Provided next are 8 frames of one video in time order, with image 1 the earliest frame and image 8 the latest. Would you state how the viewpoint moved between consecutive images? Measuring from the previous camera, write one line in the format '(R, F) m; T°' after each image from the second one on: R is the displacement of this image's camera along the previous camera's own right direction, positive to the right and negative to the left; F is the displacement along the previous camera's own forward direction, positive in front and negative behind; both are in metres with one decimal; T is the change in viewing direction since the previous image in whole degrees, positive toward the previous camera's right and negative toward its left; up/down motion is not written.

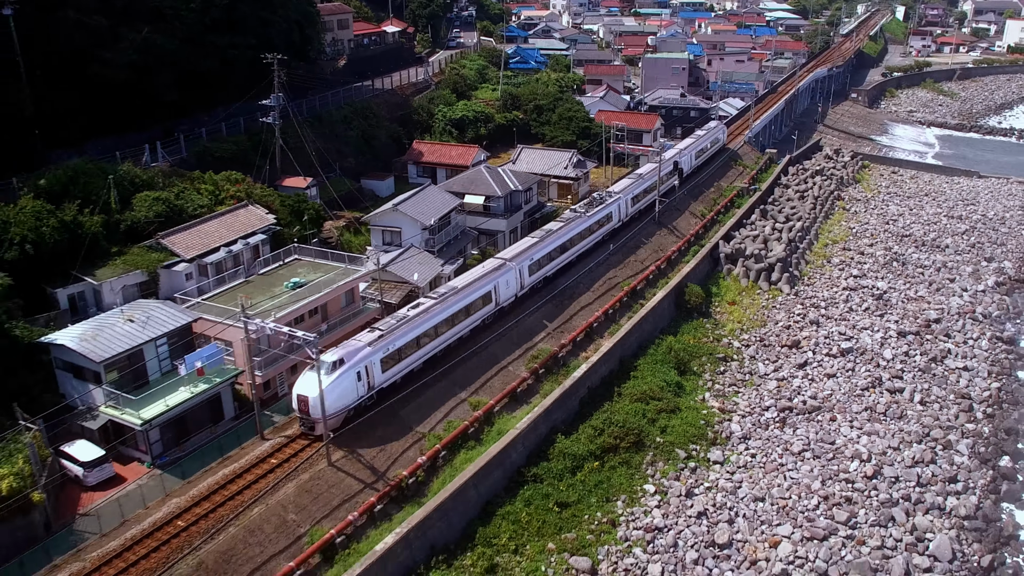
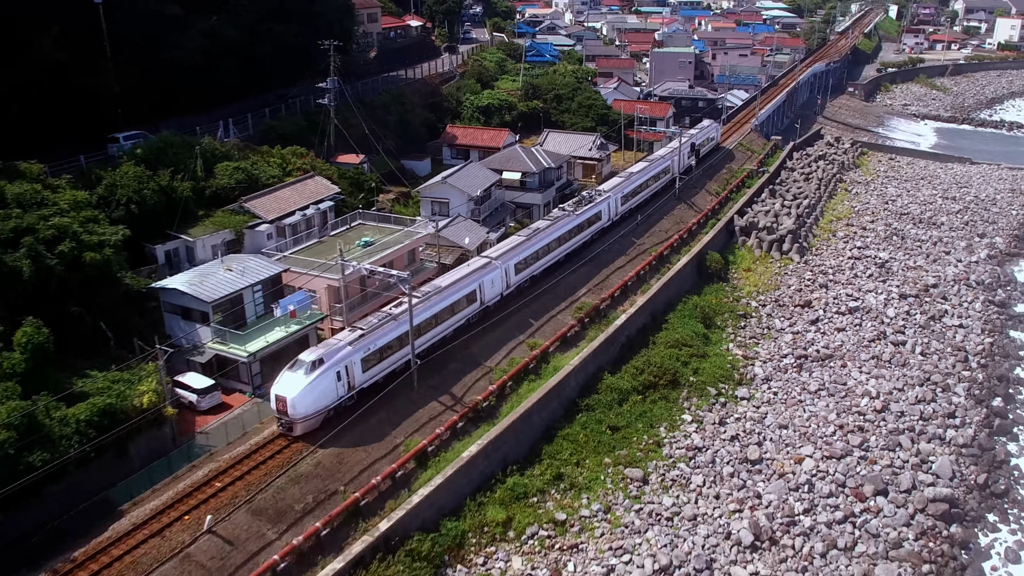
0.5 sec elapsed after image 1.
(-1.4, -2.3) m; +1°
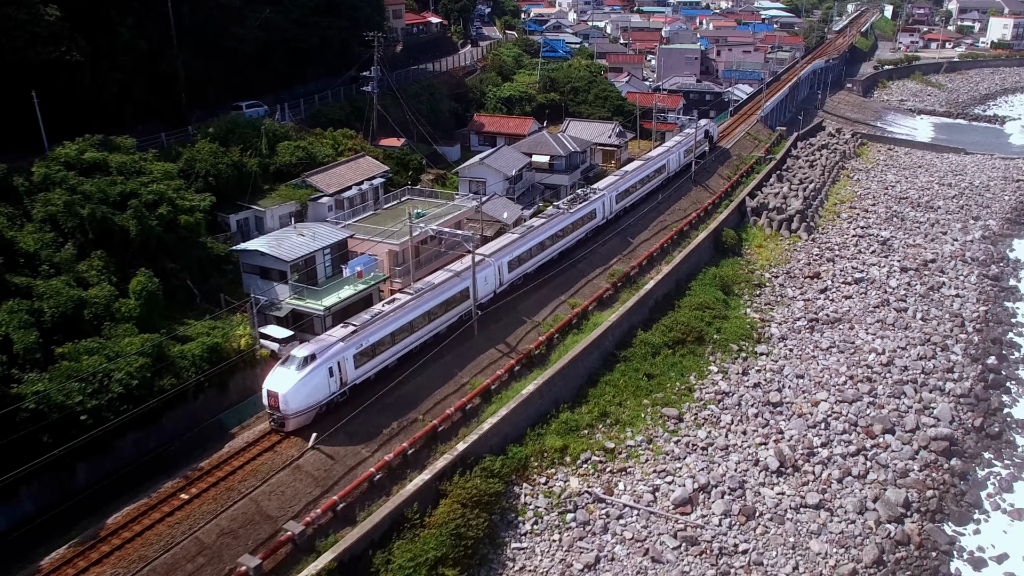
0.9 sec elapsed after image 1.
(-1.3, -2.1) m; 0°
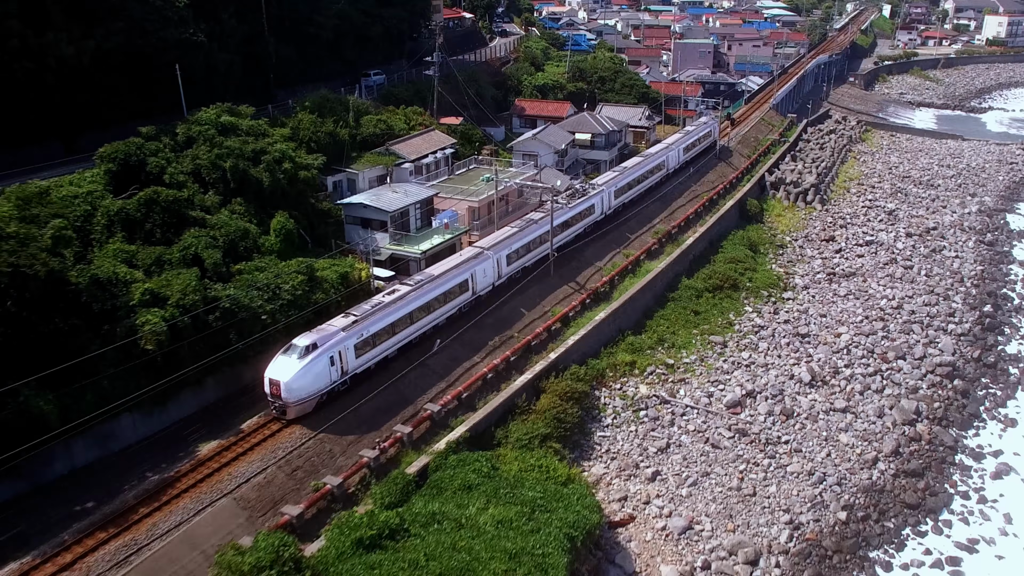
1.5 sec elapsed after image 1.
(-2.1, -3.4) m; 0°
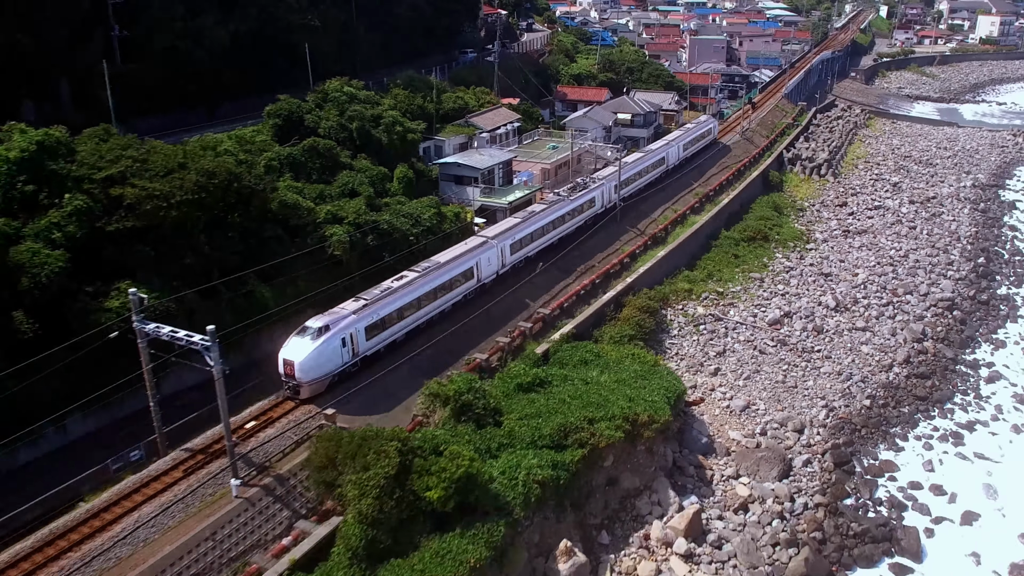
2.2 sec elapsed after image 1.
(-2.6, -4.3) m; +1°
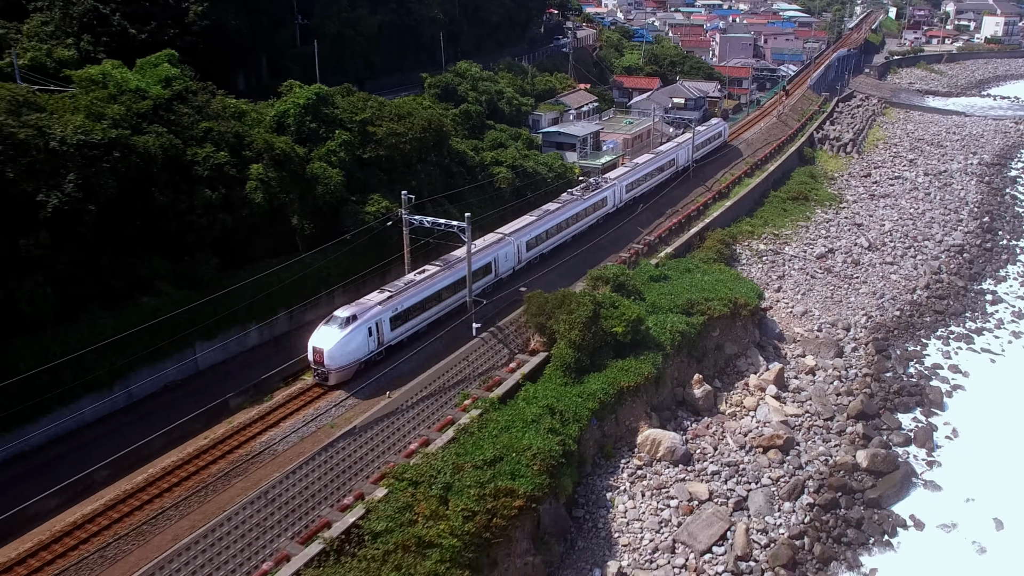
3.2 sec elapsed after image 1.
(-3.7, -6.2) m; 0°
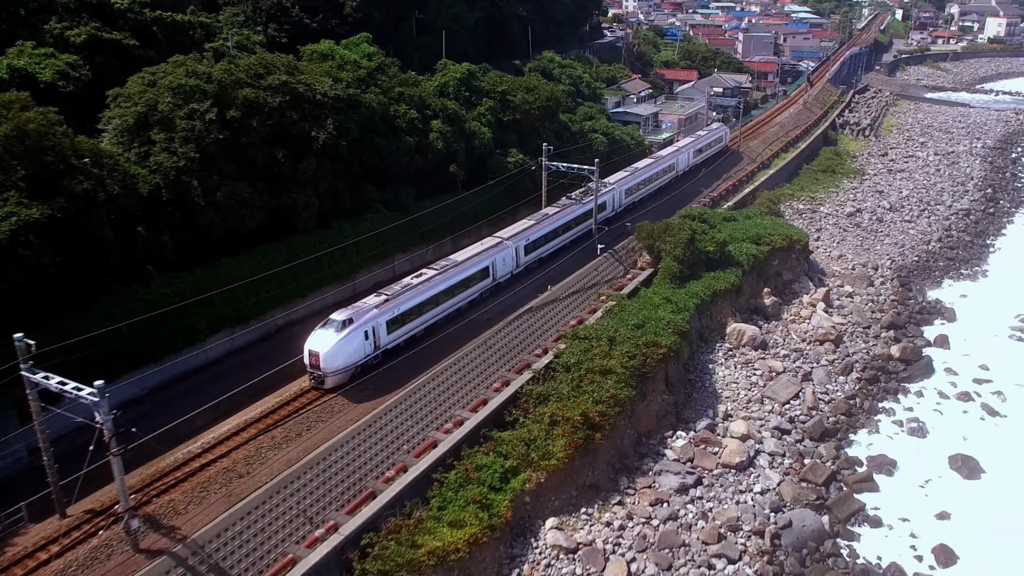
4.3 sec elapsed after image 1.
(-3.7, -6.0) m; 0°
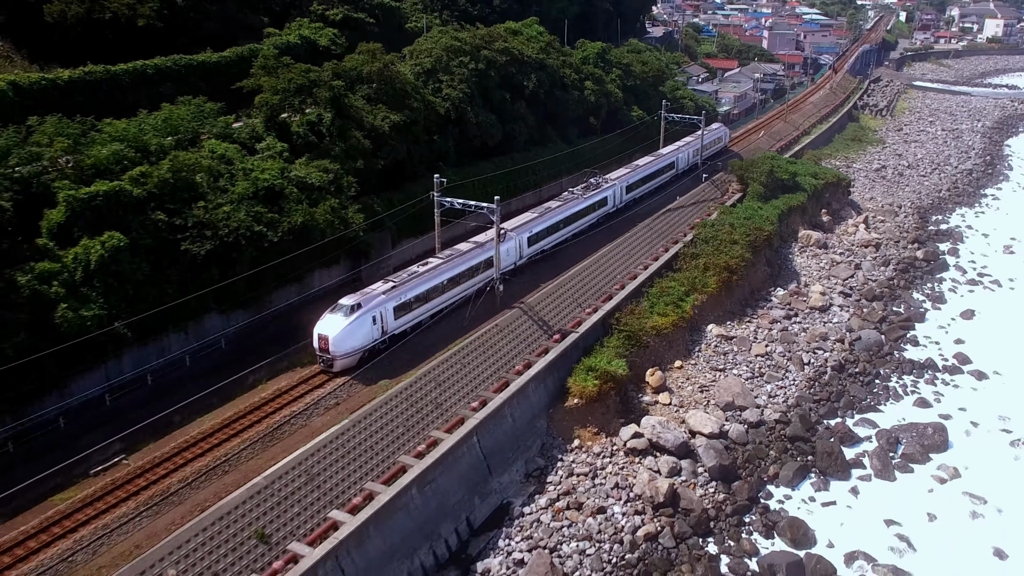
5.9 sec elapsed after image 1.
(-5.8, -9.4) m; +1°
